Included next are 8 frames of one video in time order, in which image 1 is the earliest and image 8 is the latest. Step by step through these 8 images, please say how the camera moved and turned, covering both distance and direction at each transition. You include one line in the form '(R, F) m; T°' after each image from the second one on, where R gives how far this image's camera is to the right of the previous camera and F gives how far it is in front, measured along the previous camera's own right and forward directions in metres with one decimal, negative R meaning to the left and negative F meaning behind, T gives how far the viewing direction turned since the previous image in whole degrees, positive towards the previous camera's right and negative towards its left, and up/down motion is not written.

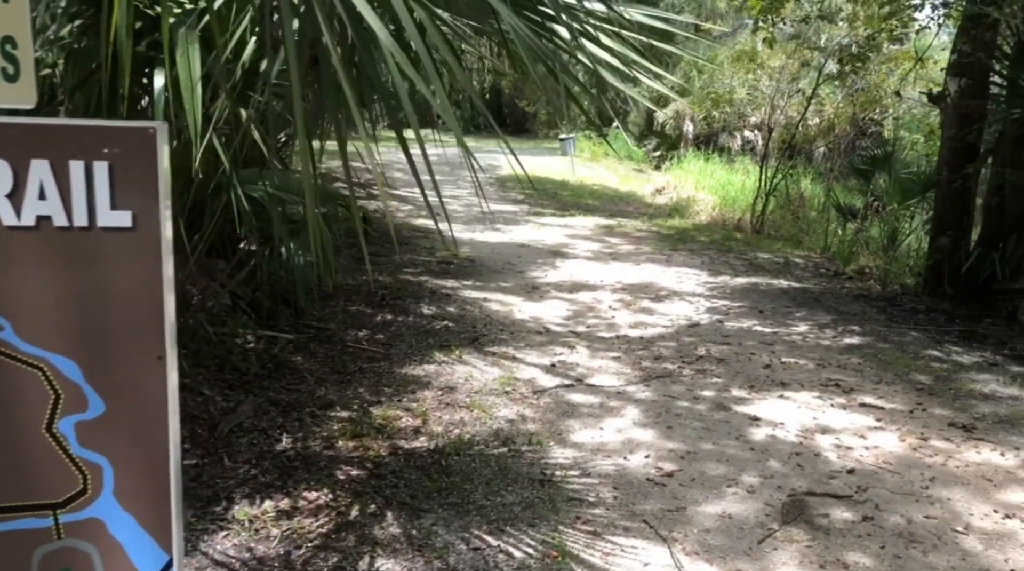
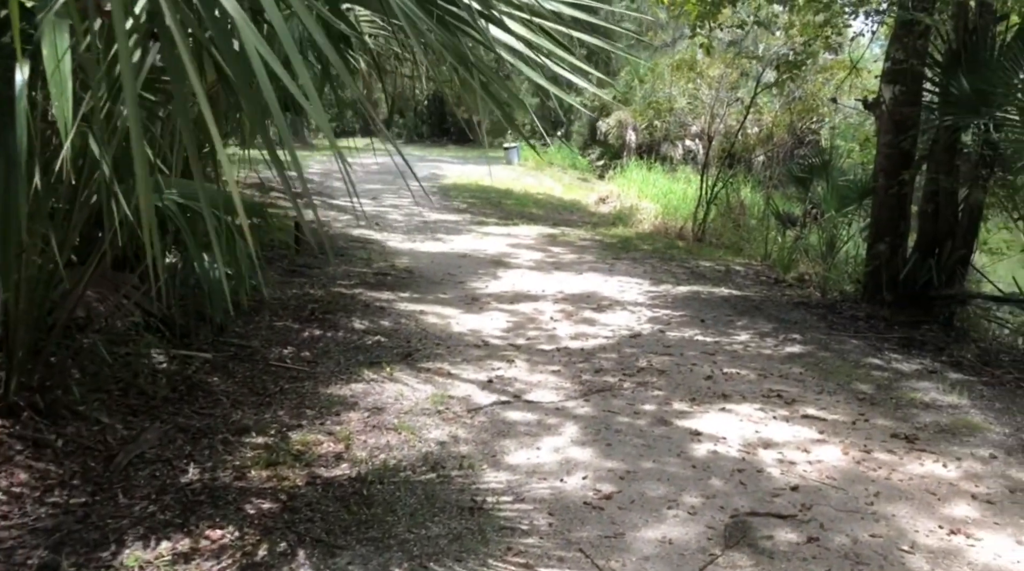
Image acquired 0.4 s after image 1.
(+0.1, +0.2) m; +3°
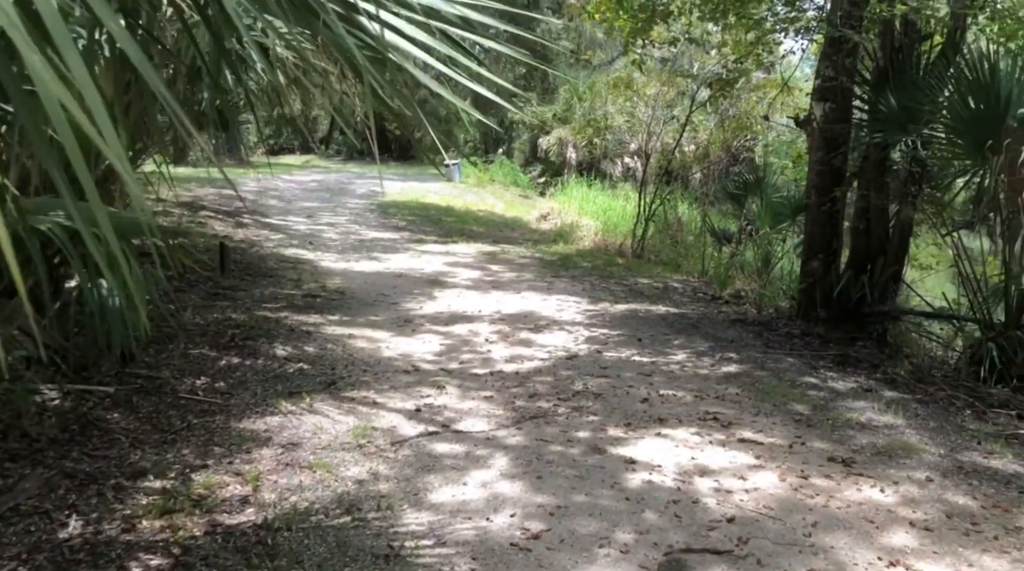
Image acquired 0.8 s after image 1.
(+0.1, +0.2) m; +4°
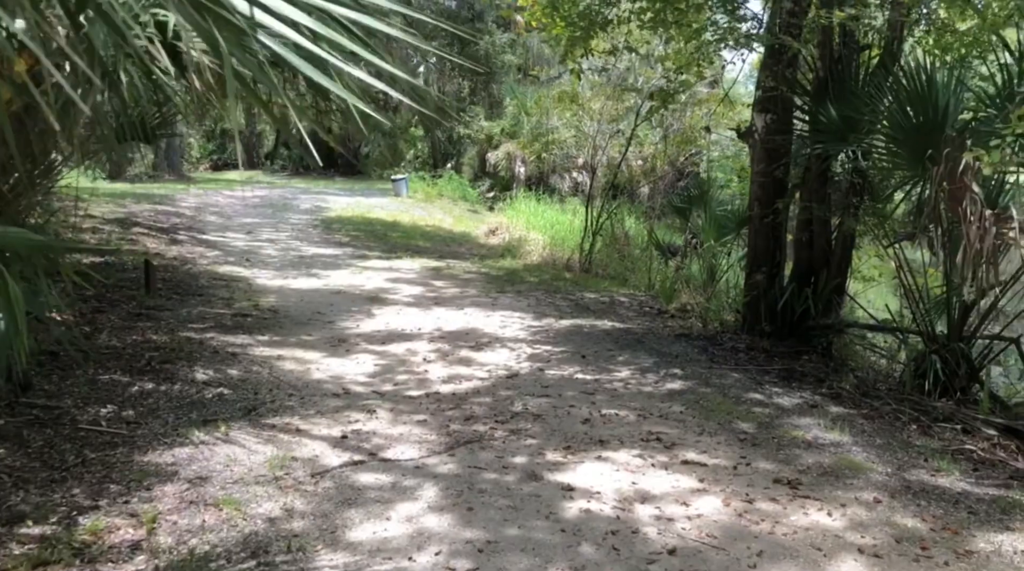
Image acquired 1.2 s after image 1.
(+0.1, +0.2) m; +3°
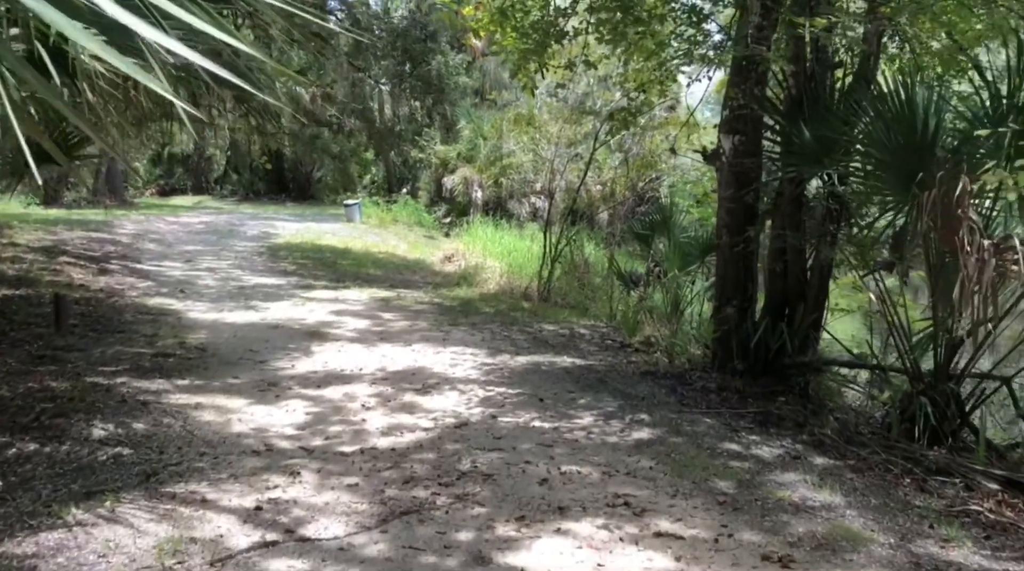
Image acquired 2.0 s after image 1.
(+0.1, +0.6) m; +3°
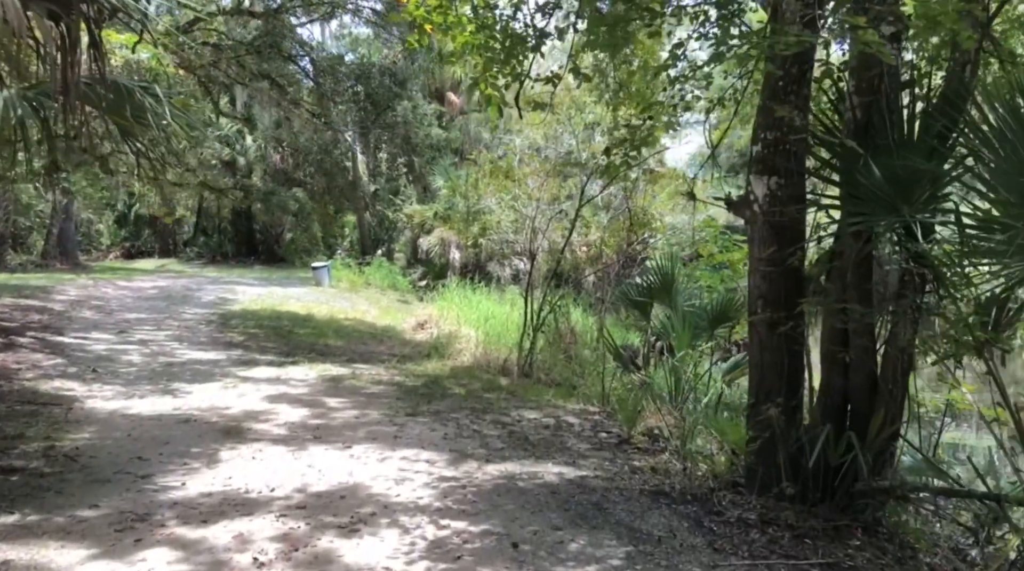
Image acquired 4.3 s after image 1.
(+0.1, +1.6) m; +1°
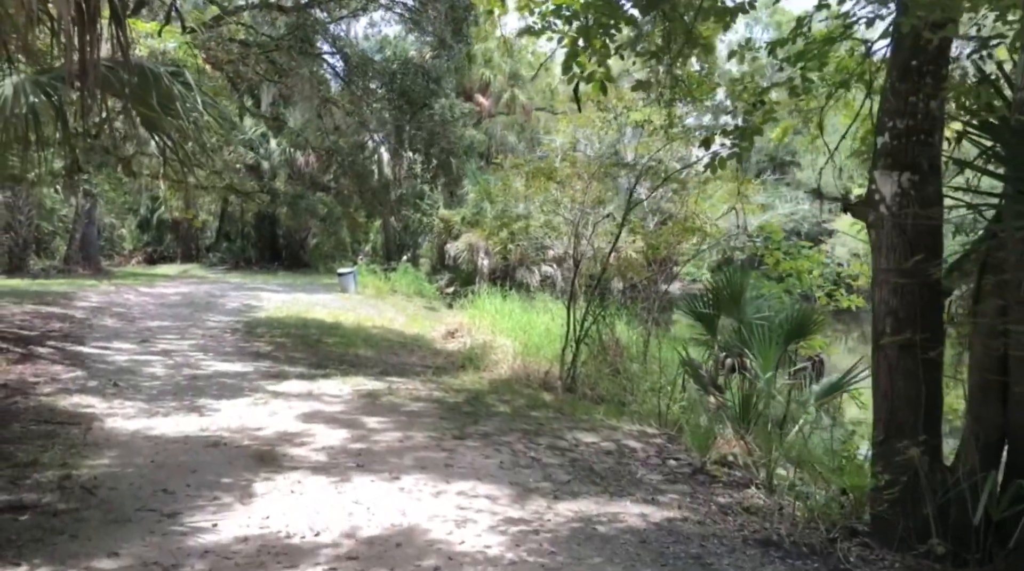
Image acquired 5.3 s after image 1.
(-0.3, +0.6) m; -1°
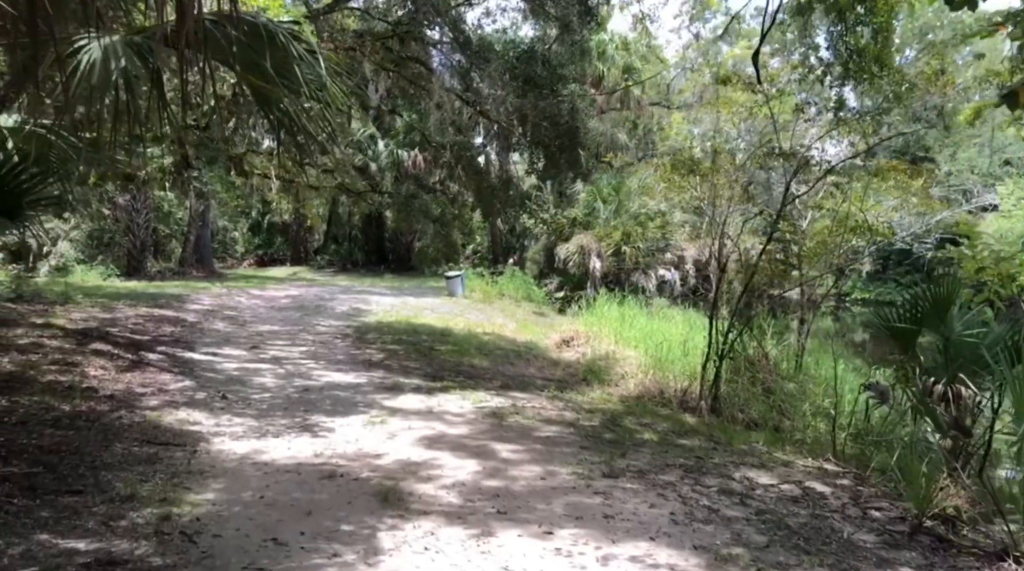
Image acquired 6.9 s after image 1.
(-0.4, +1.0) m; -6°
